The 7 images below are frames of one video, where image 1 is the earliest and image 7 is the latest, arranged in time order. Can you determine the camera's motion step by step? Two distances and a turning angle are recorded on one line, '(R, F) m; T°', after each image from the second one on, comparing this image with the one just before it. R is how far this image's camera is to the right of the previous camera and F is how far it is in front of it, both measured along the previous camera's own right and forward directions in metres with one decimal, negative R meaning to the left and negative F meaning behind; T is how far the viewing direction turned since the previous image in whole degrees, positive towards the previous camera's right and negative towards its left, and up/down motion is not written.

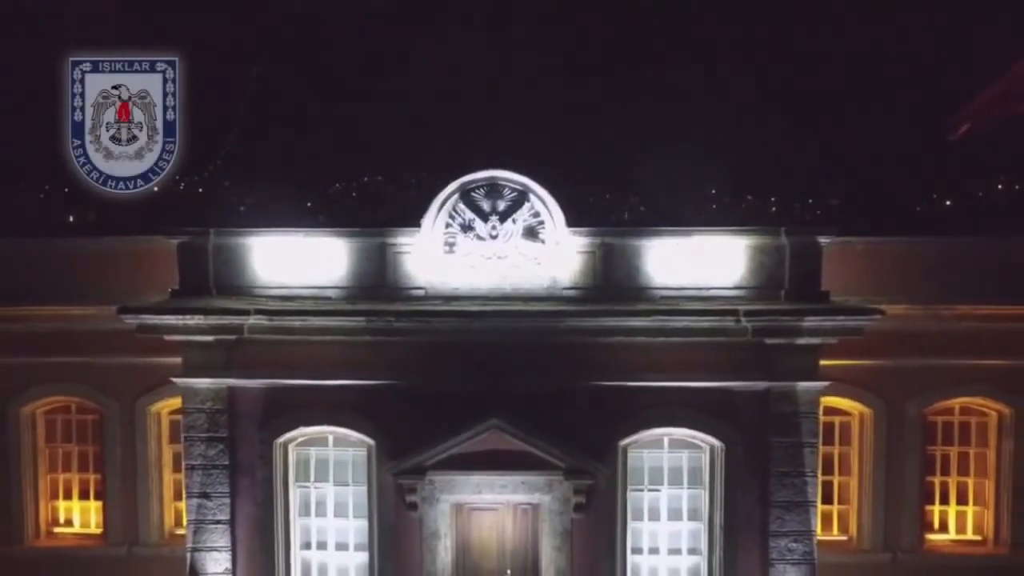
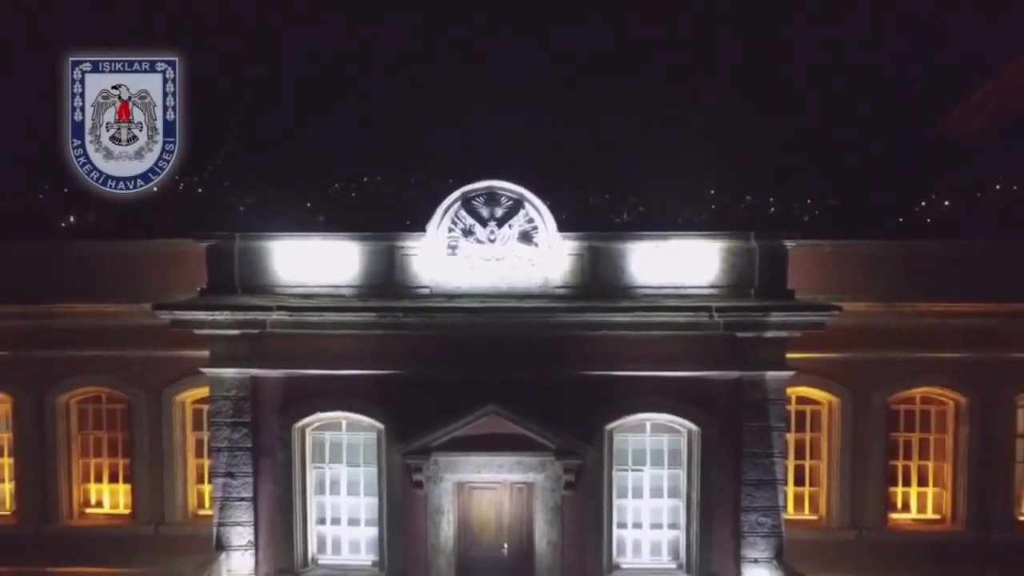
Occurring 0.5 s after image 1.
(0.0, -1.0) m; 0°
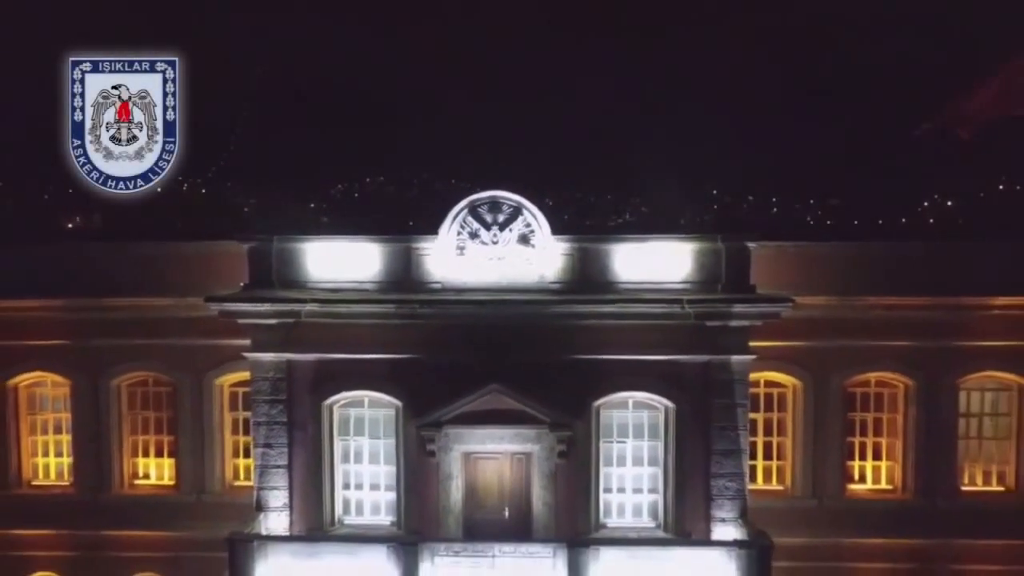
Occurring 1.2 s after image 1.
(0.0, -1.6) m; 0°
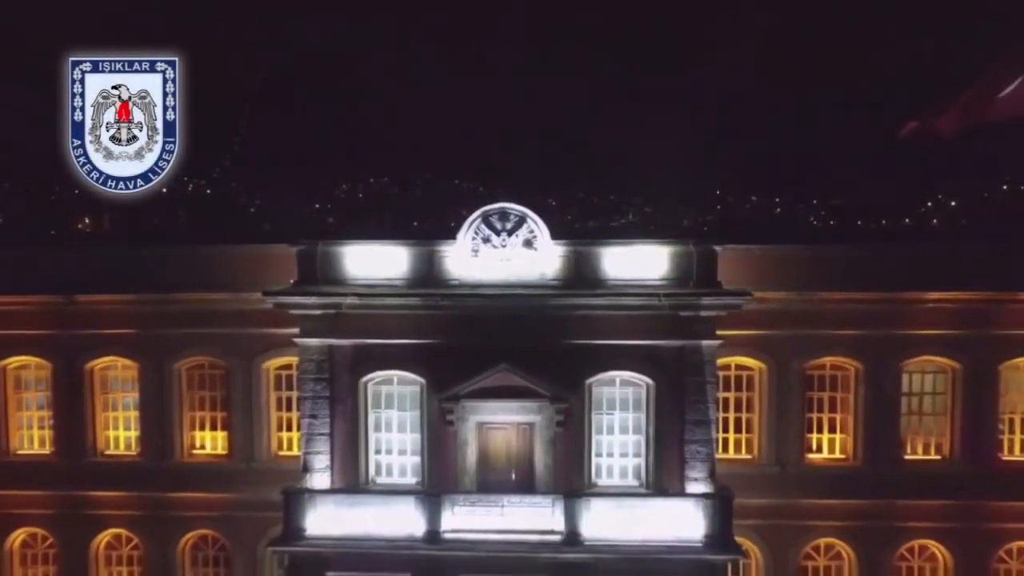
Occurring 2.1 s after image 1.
(0.0, -2.3) m; 0°
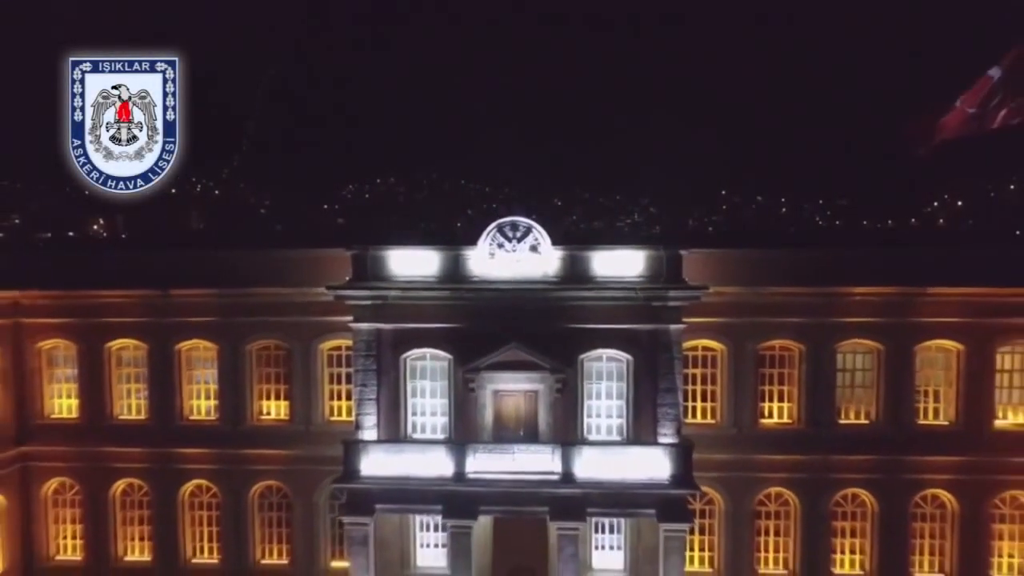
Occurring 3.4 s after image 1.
(-0.1, -3.9) m; 0°
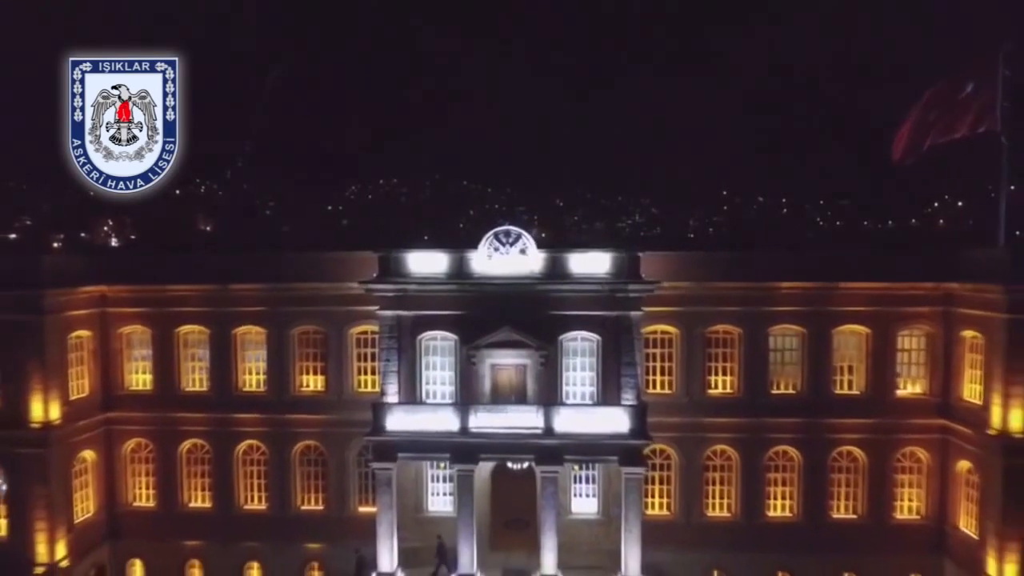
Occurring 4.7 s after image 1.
(+0.2, -4.7) m; 0°
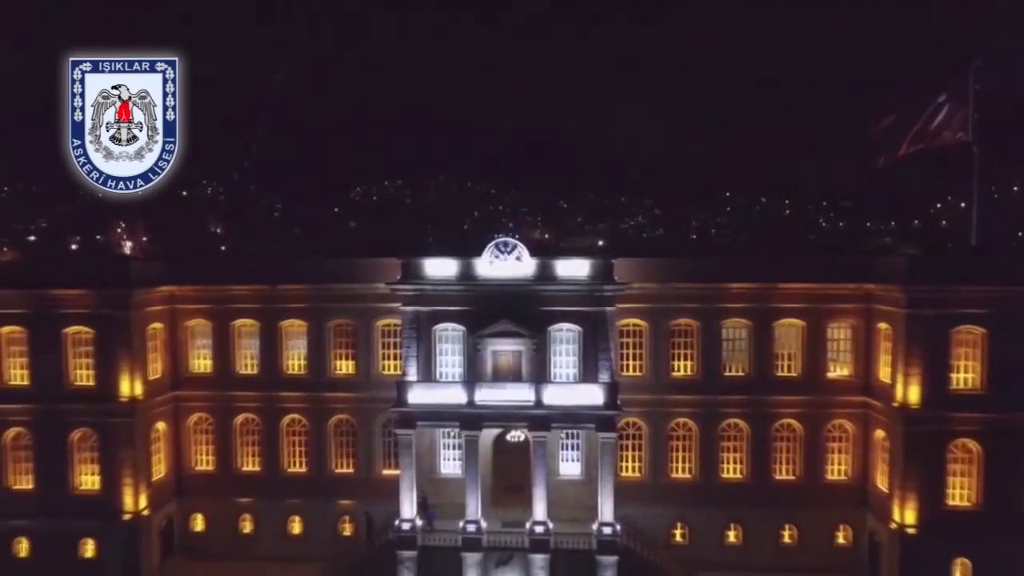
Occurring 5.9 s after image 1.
(+0.2, -5.2) m; 0°
